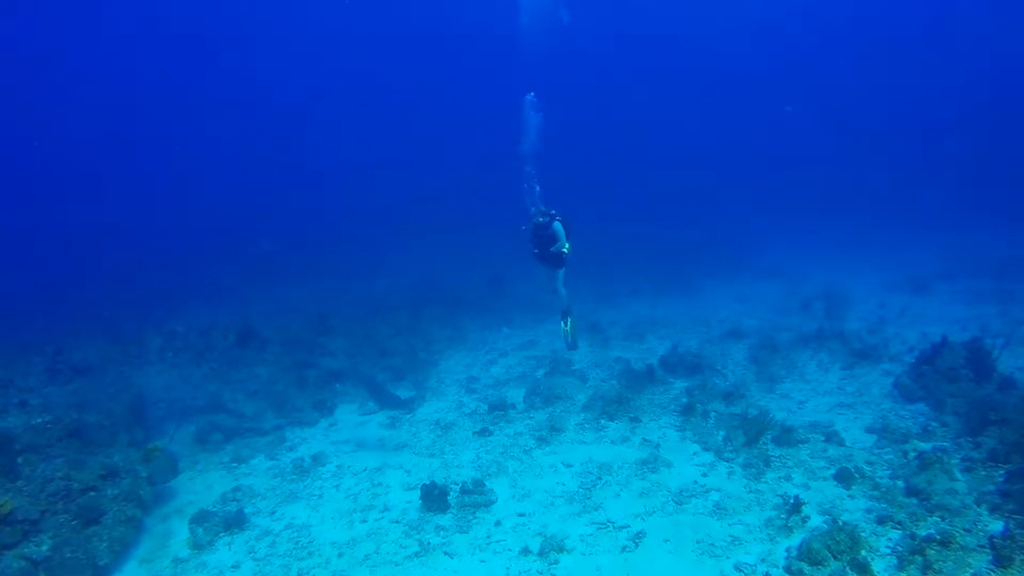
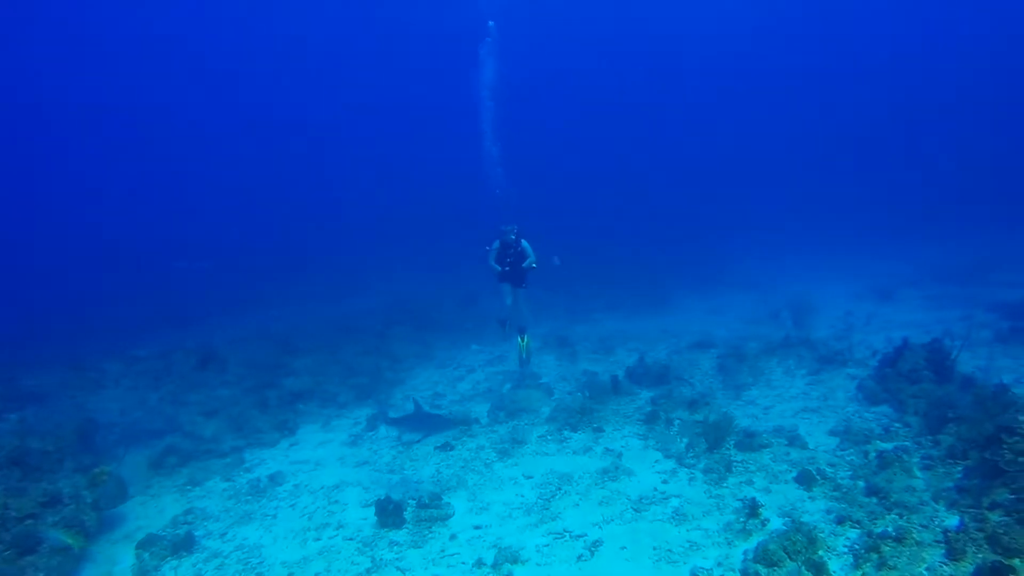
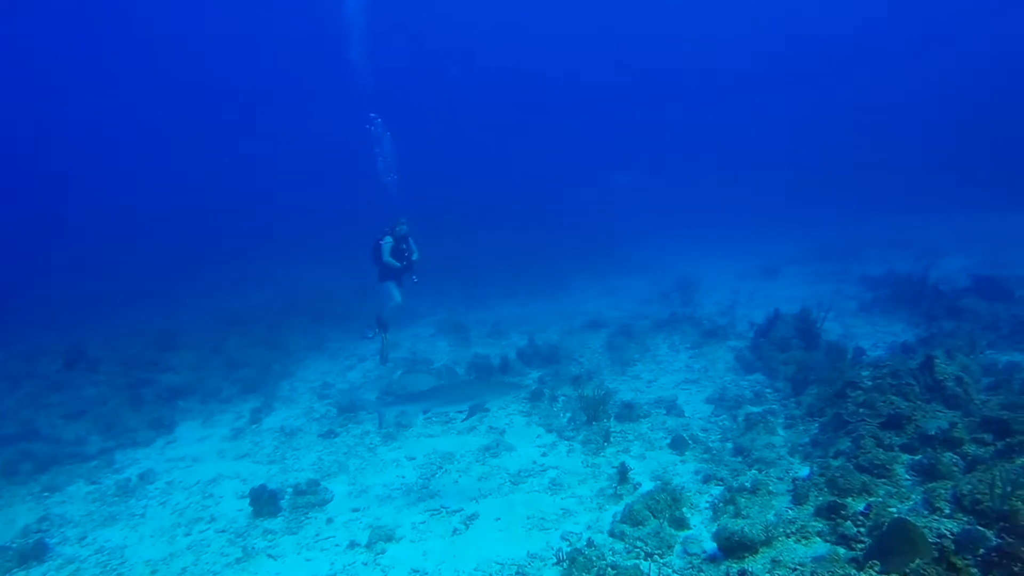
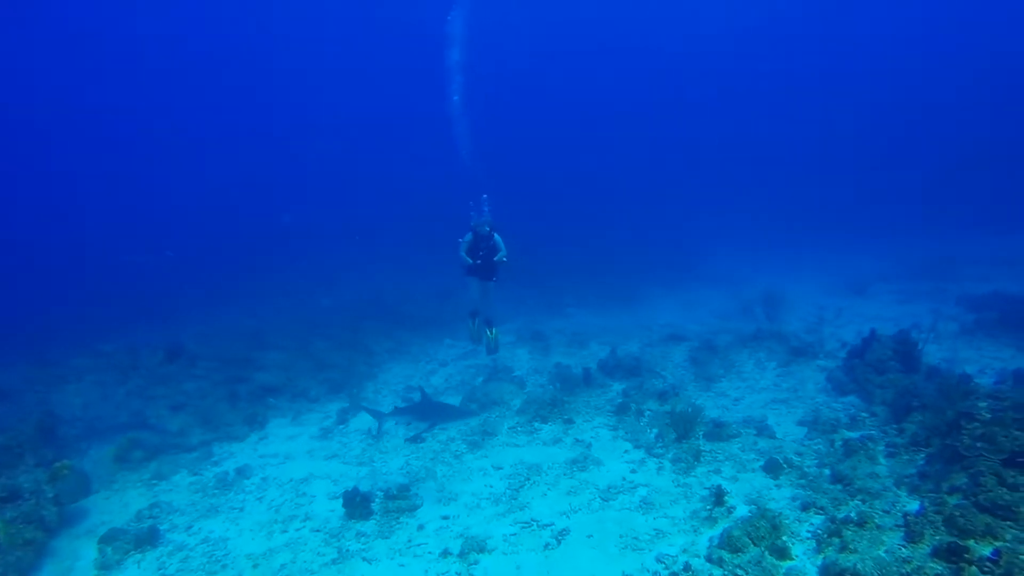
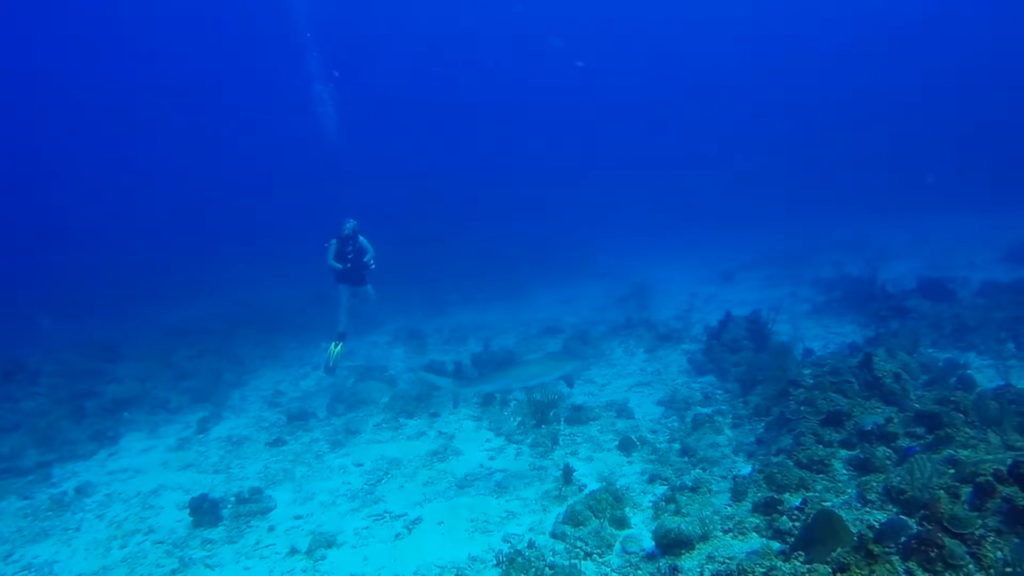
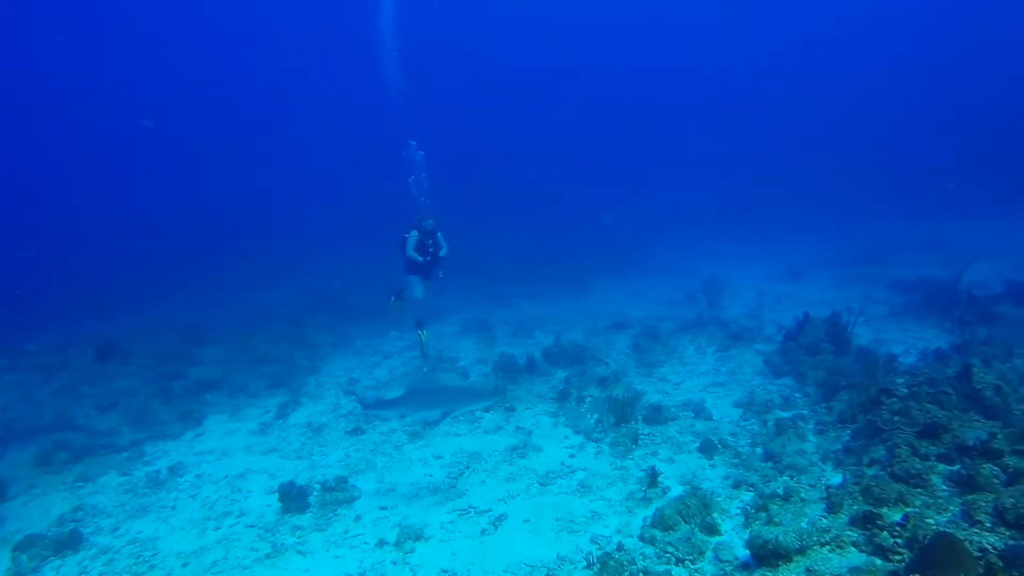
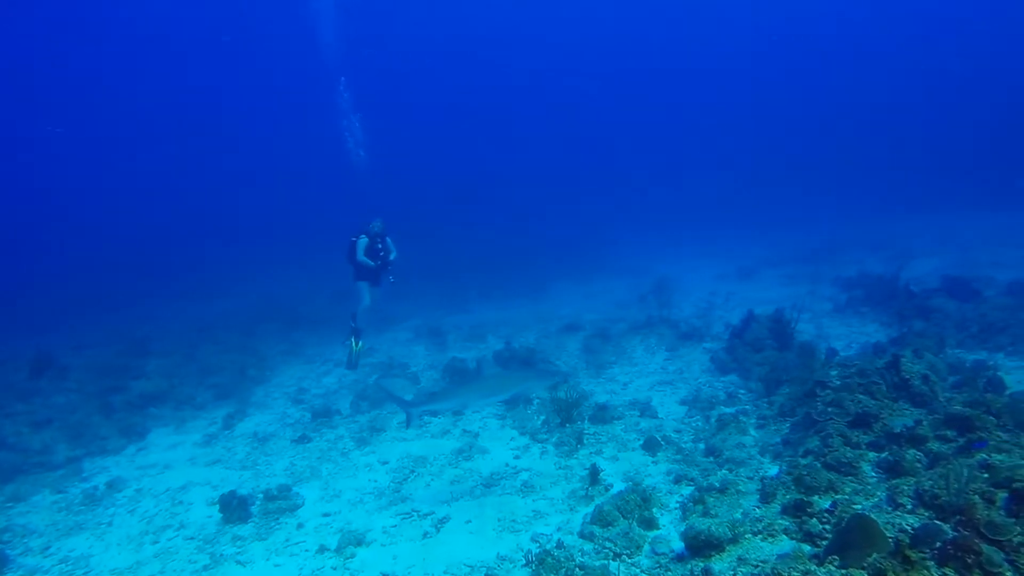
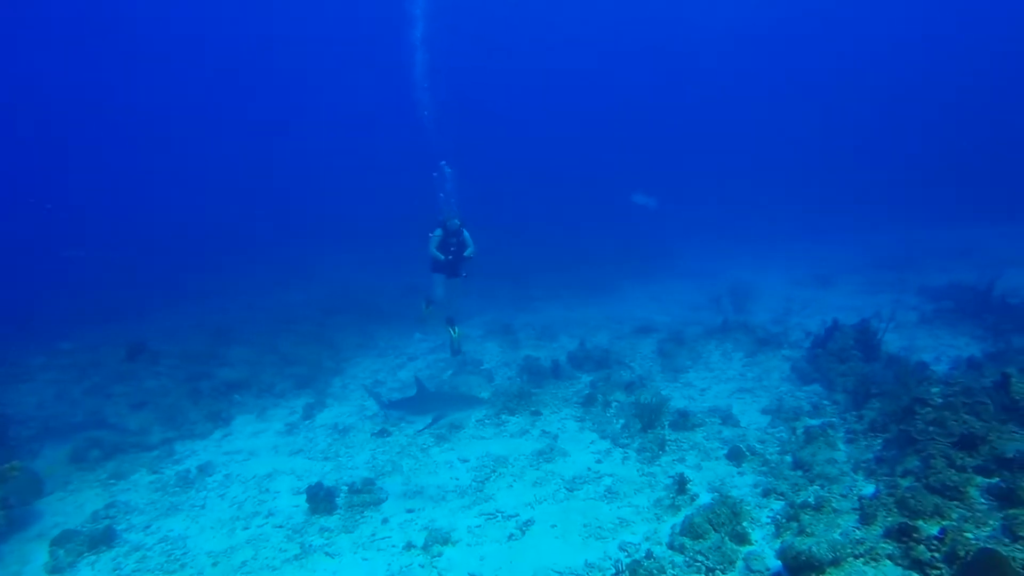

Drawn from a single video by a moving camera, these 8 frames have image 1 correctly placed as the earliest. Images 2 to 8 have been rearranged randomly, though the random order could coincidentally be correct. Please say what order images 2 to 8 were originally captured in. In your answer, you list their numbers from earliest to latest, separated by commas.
2, 4, 8, 6, 3, 7, 5
